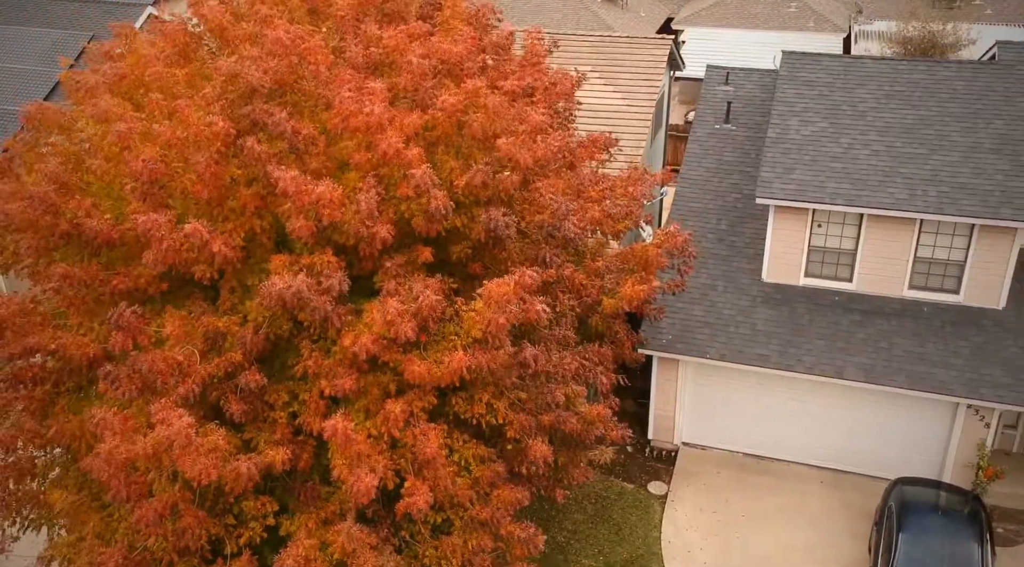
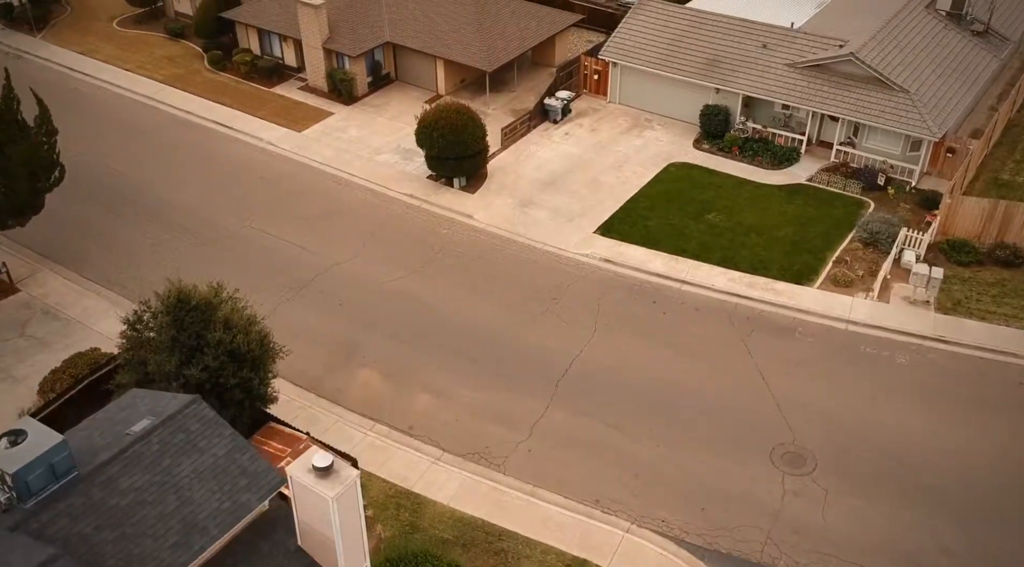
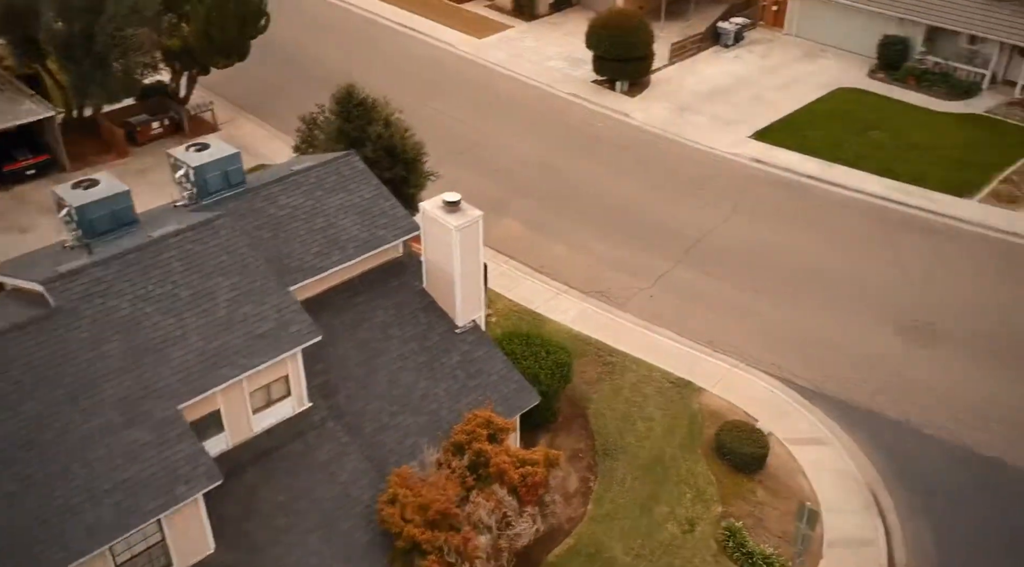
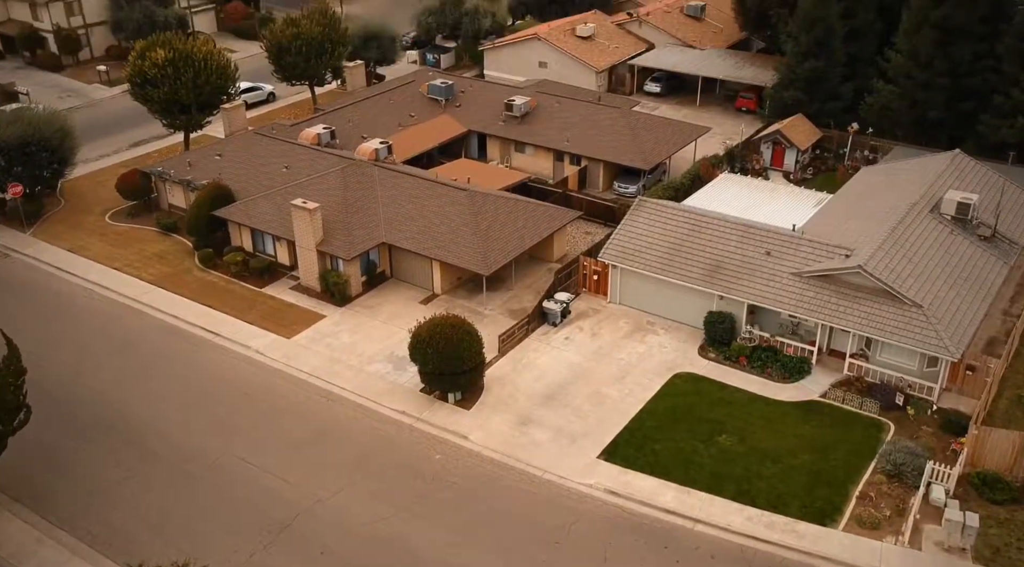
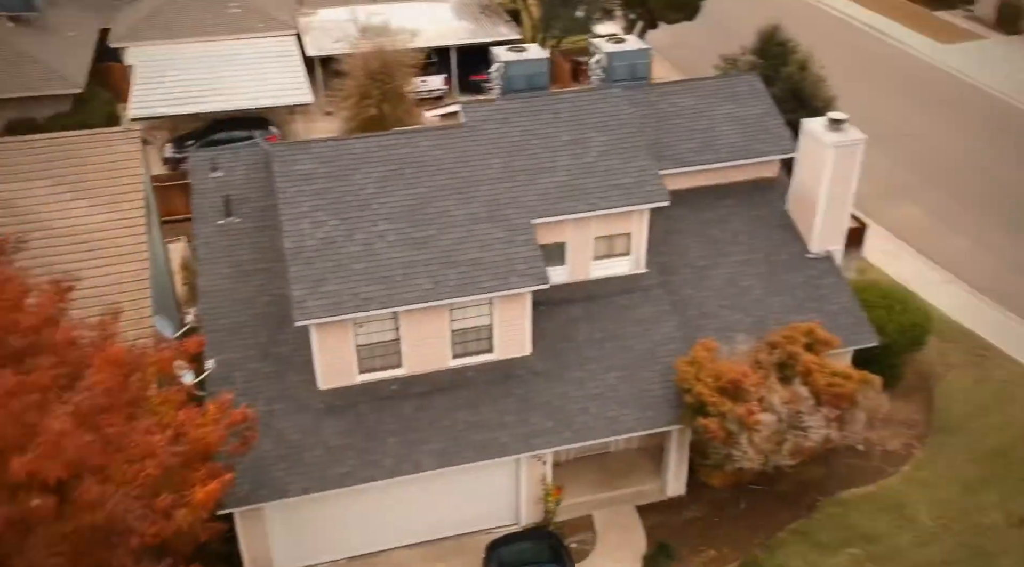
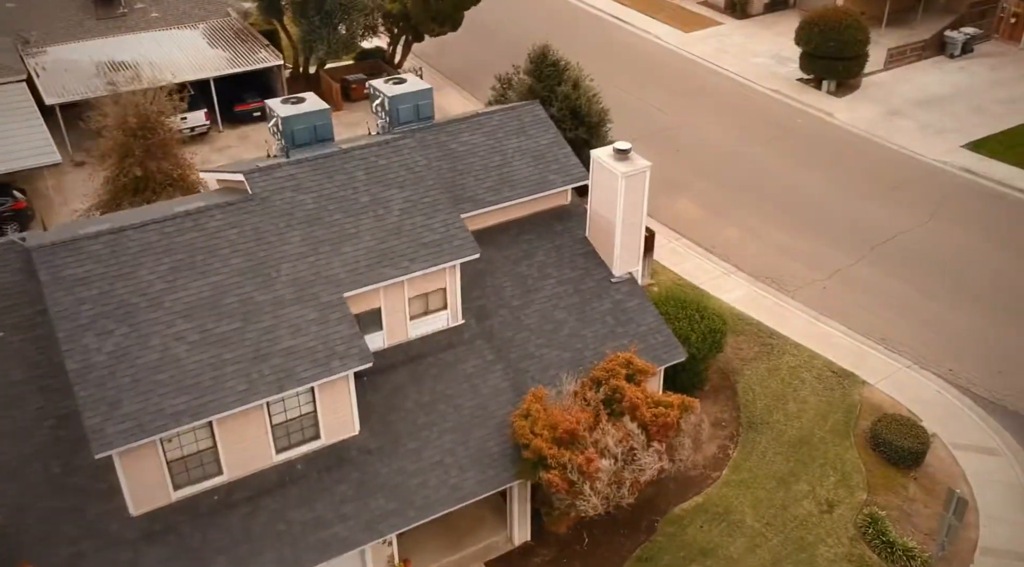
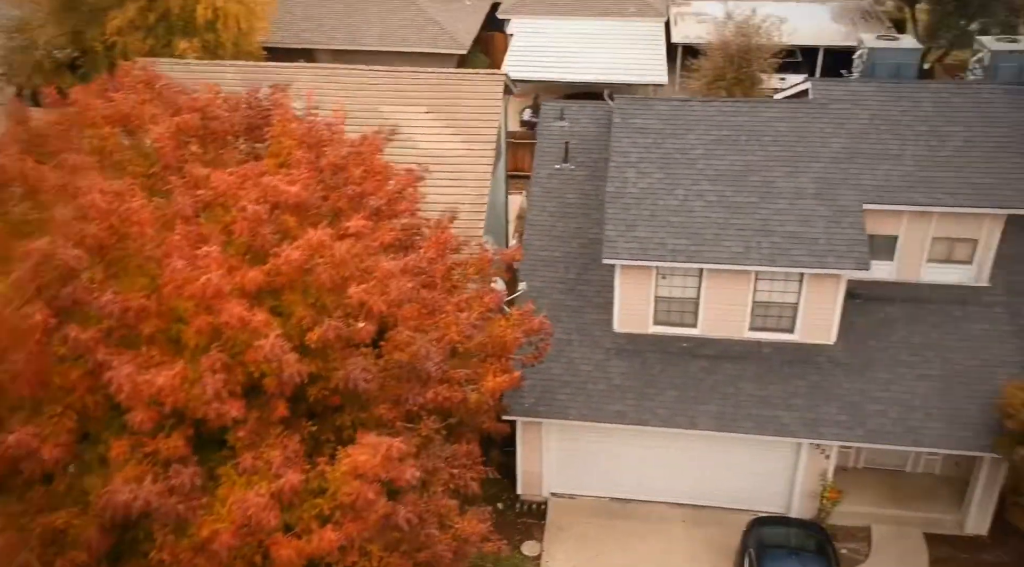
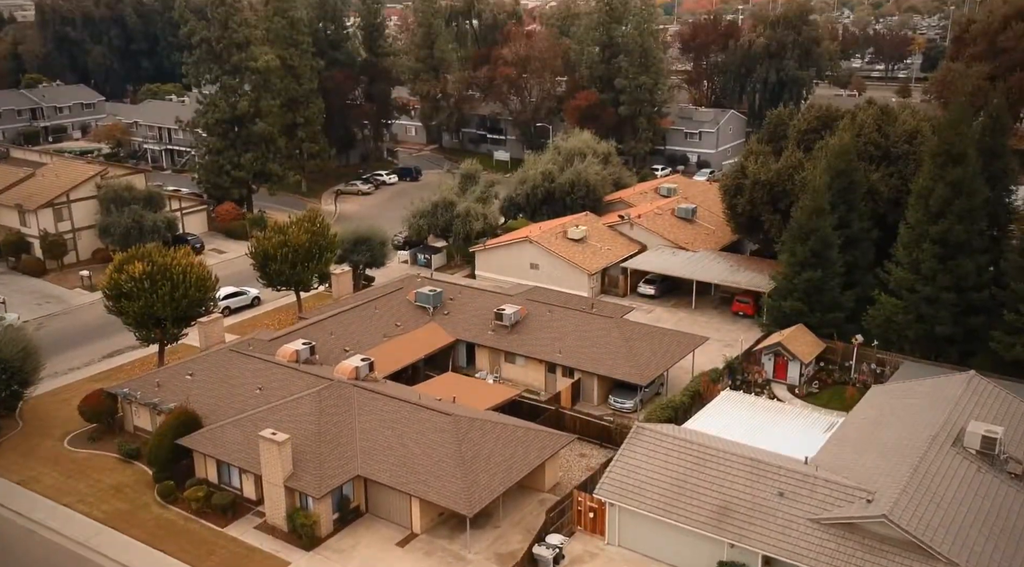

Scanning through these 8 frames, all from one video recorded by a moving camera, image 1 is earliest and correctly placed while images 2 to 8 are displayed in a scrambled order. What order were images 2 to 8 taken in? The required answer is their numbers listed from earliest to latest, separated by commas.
7, 5, 6, 3, 2, 4, 8
